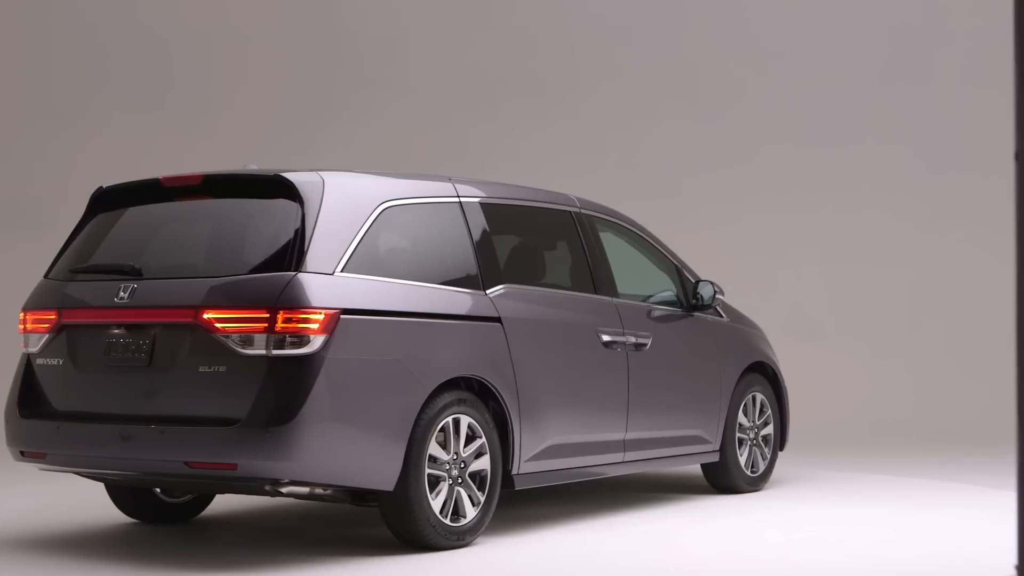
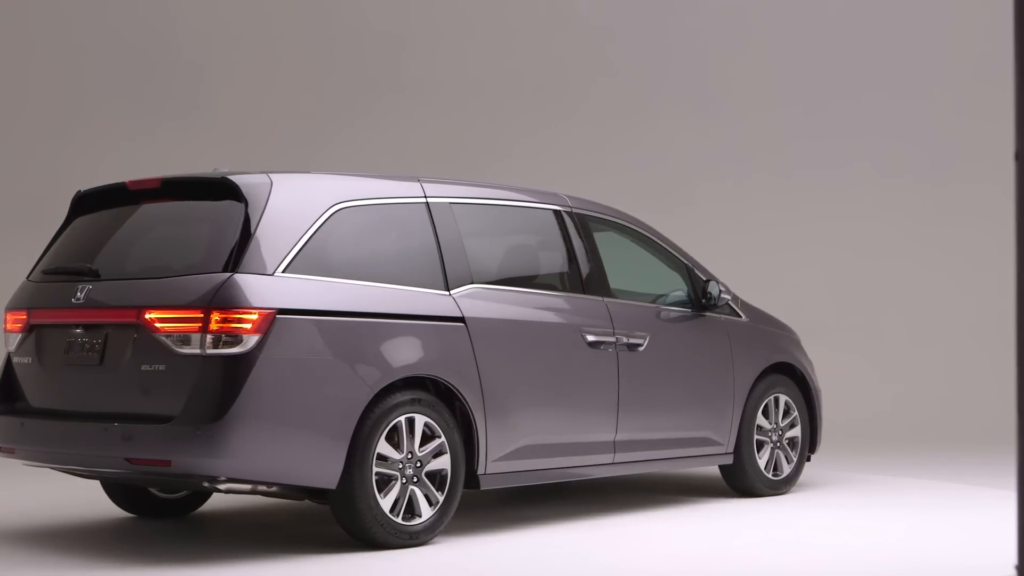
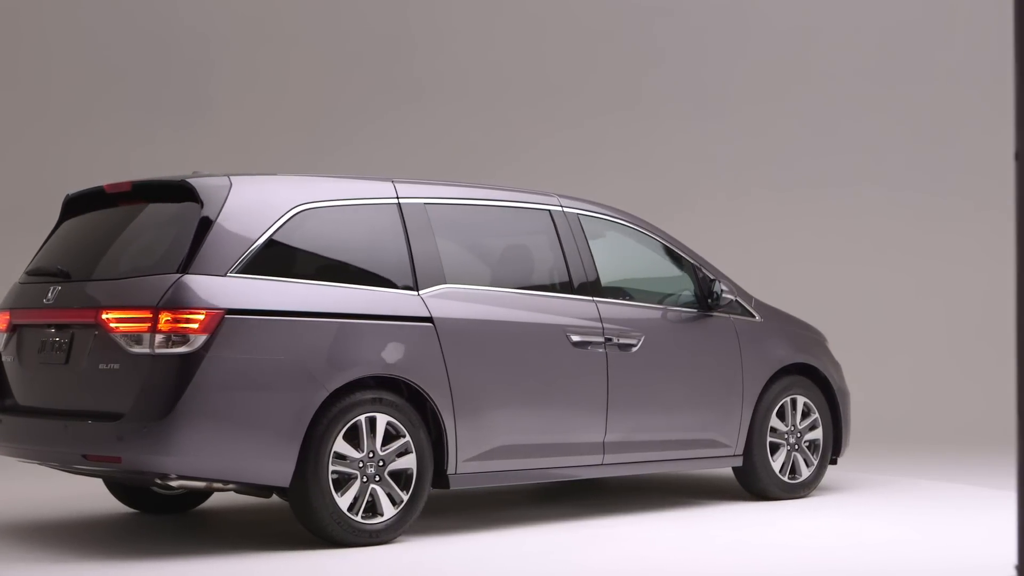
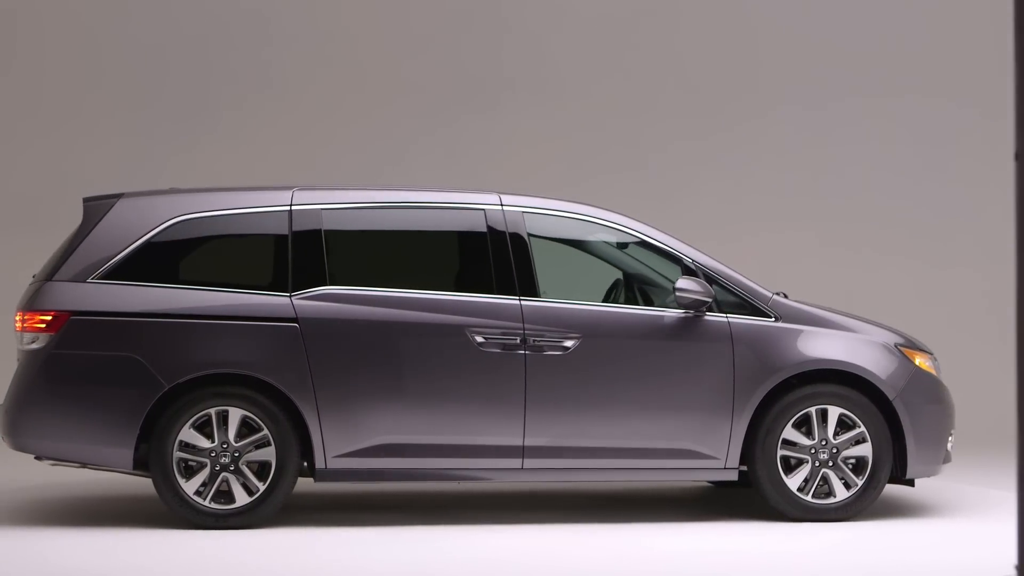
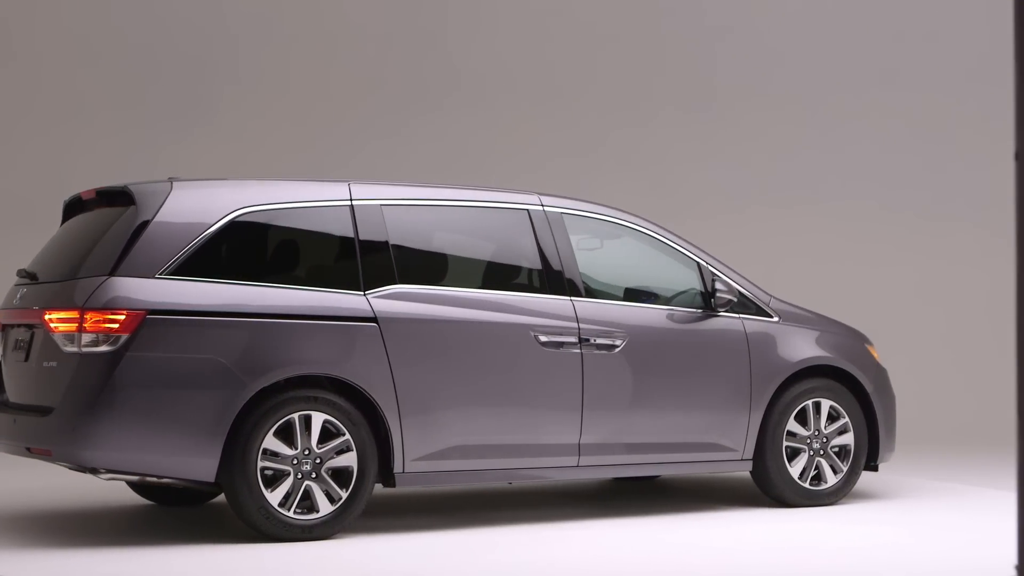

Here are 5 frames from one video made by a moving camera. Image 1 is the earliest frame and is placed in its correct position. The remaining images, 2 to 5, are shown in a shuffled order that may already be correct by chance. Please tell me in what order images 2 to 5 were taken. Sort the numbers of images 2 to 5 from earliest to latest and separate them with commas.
2, 3, 5, 4
